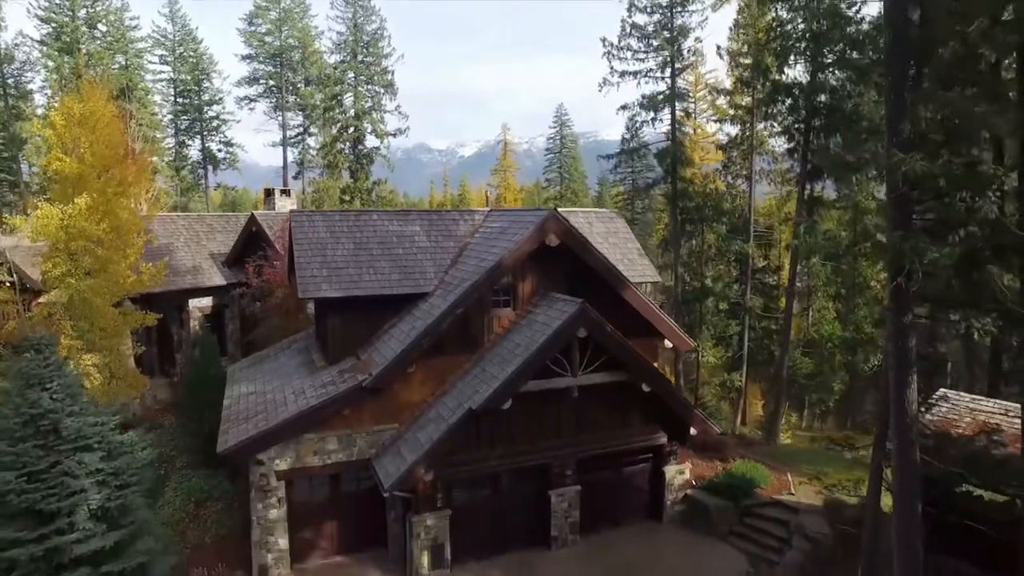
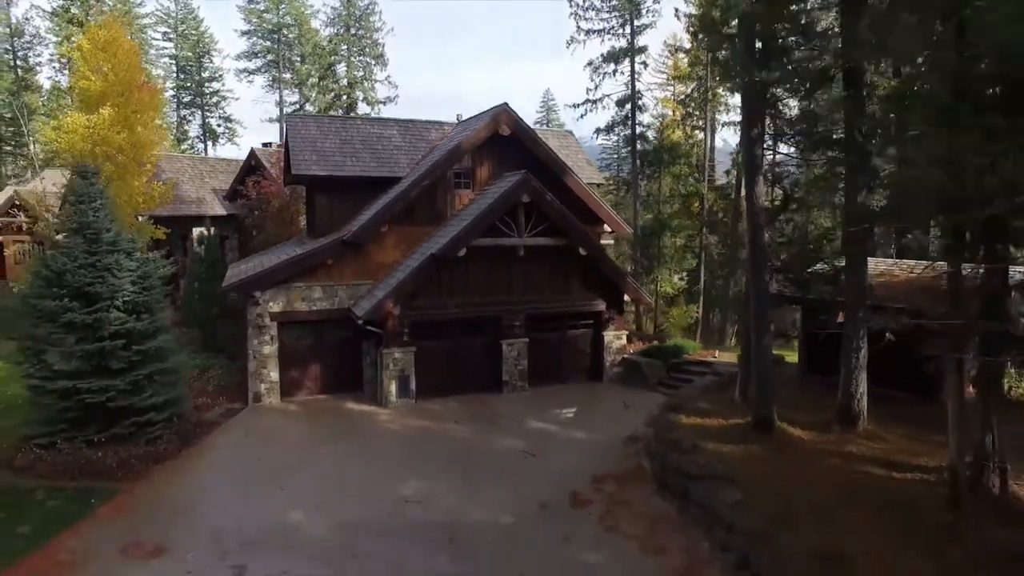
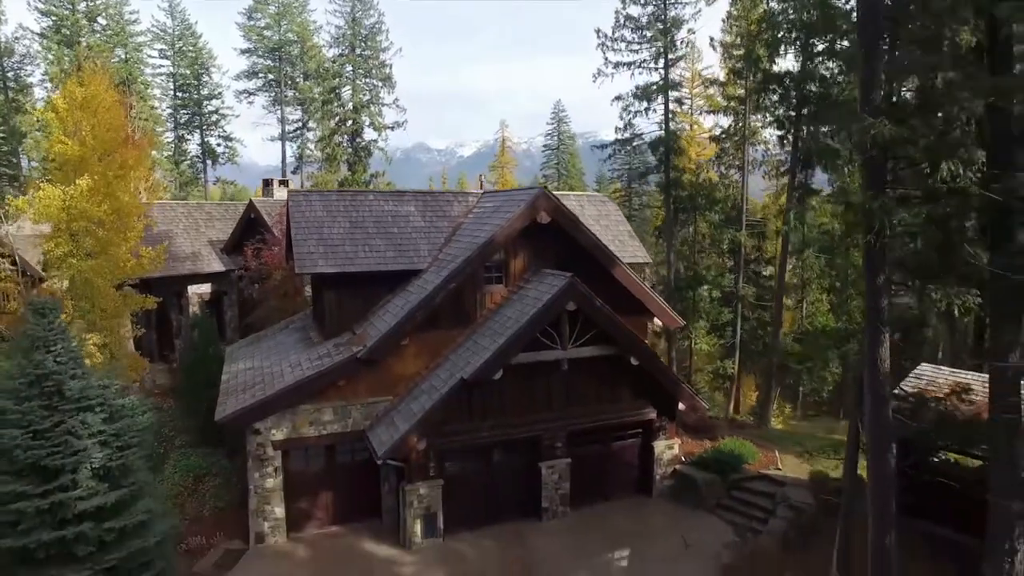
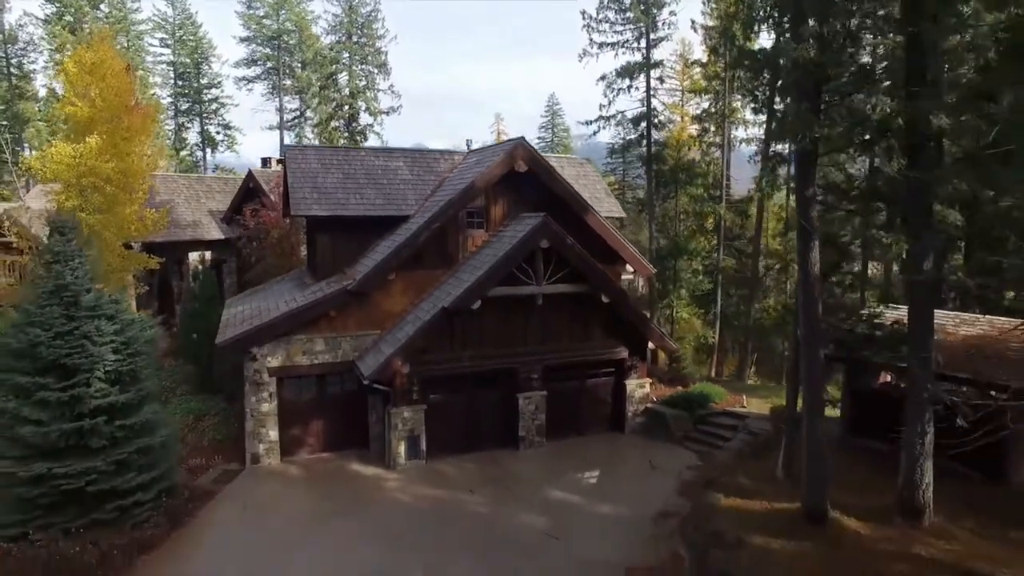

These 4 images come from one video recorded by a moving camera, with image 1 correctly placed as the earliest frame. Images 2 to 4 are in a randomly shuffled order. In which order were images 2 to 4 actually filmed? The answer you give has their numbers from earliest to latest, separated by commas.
3, 4, 2
